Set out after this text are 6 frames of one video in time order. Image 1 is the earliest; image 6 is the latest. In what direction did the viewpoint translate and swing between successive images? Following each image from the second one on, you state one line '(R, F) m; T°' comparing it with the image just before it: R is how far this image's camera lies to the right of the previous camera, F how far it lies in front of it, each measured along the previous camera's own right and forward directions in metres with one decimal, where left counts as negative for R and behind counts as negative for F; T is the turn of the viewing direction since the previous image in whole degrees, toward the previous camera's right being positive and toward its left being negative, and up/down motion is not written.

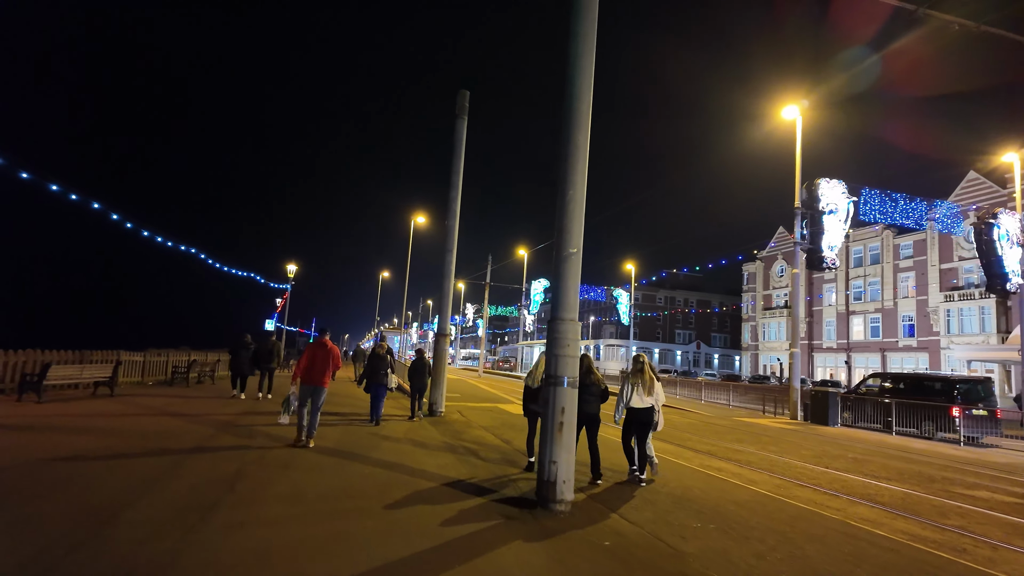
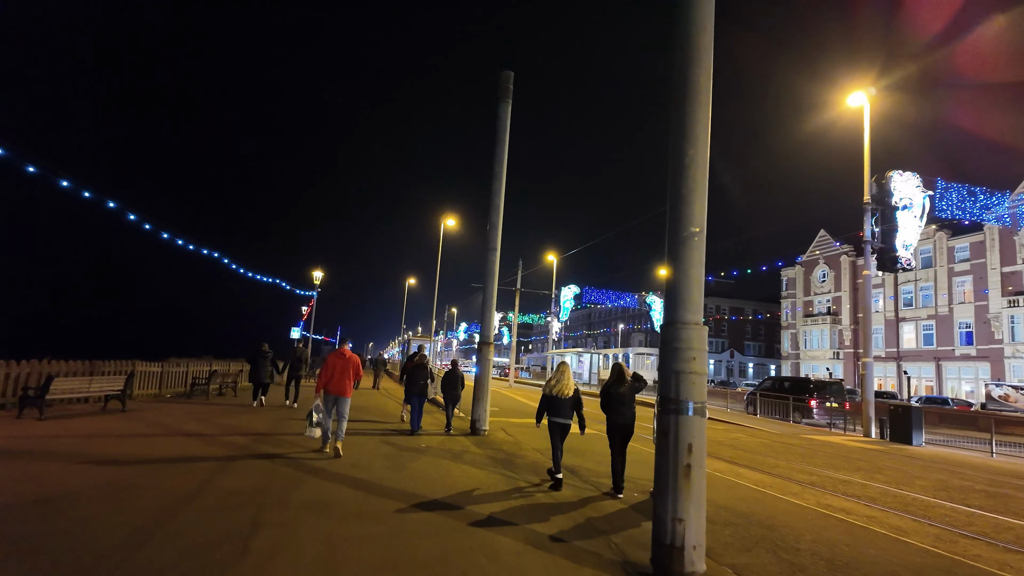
(-0.6, +1.4) m; -2°
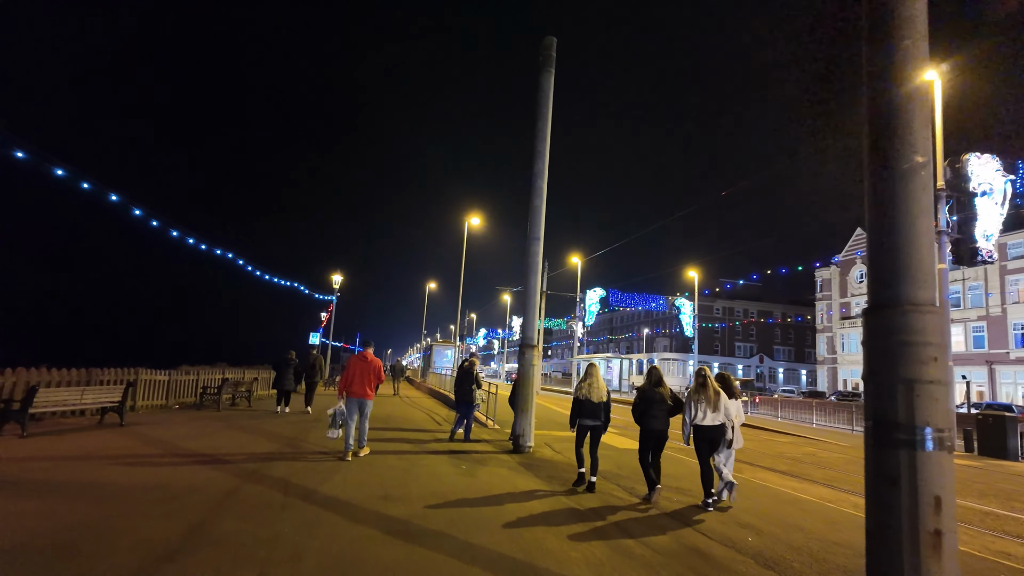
(-0.5, +1.5) m; -2°
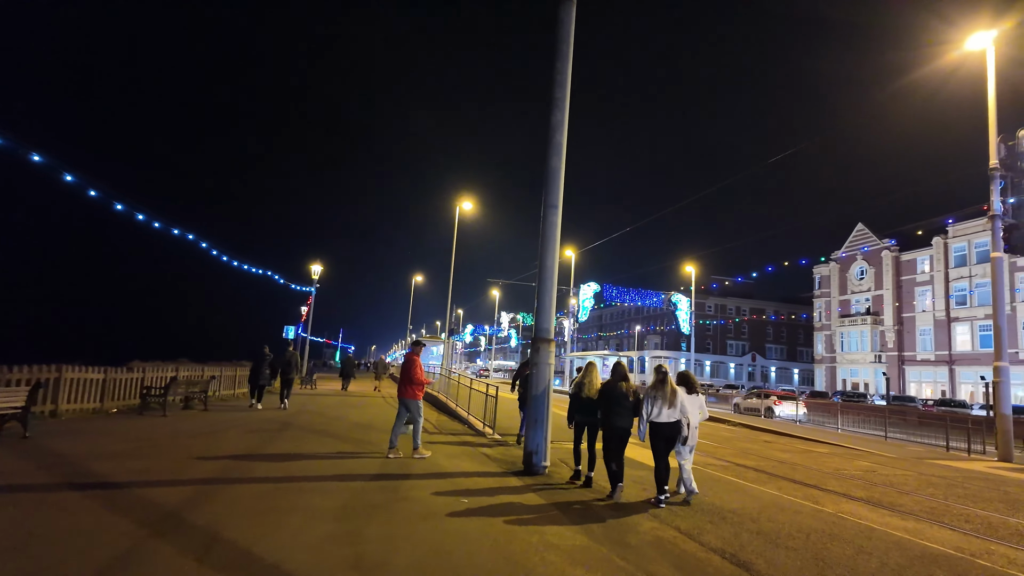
(-0.4, +2.1) m; +1°
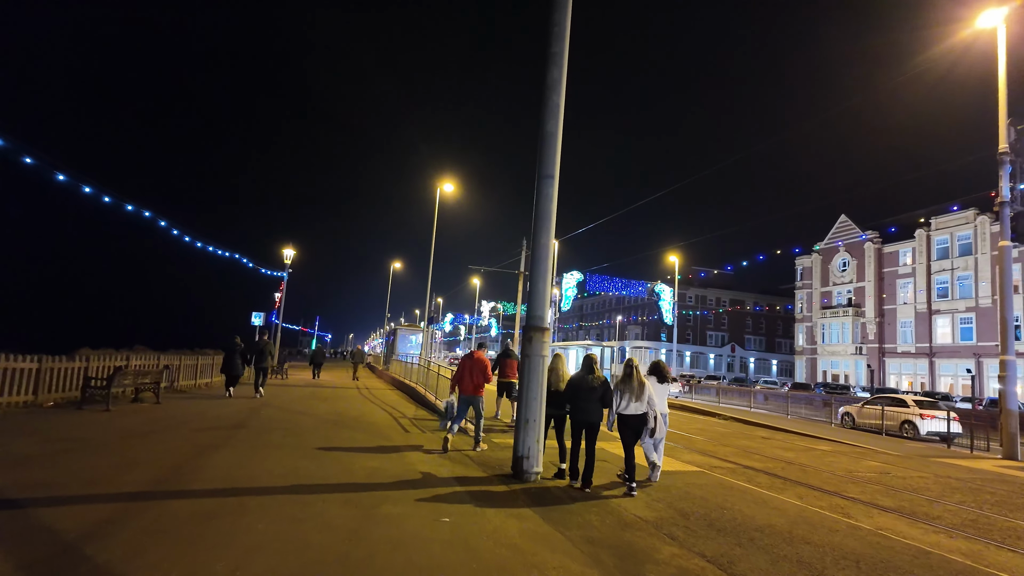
(-0.1, +1.0) m; +2°
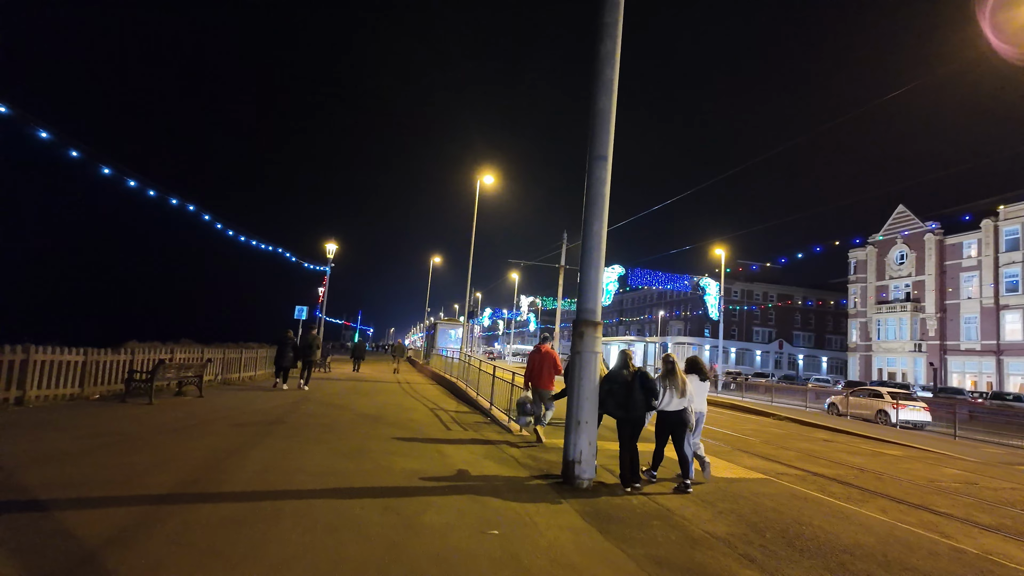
(-0.1, +0.5) m; -4°
